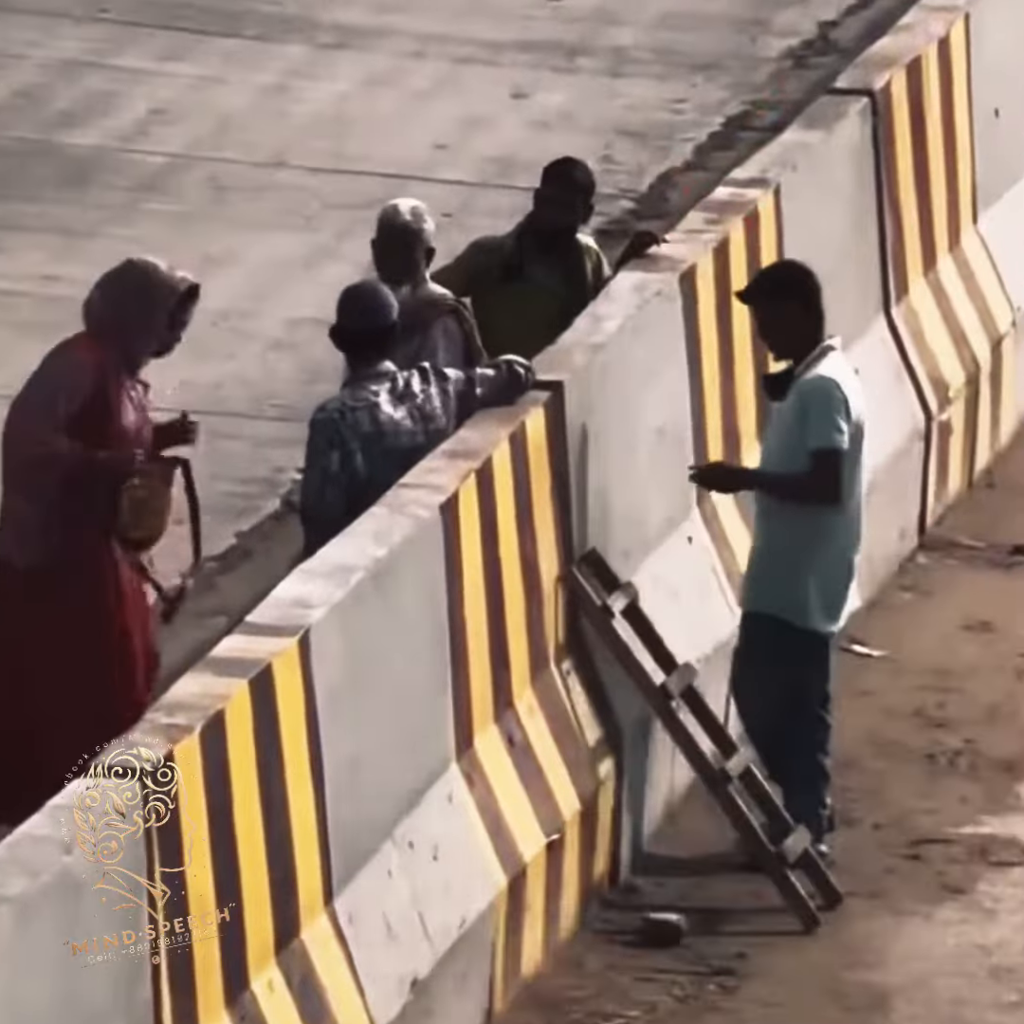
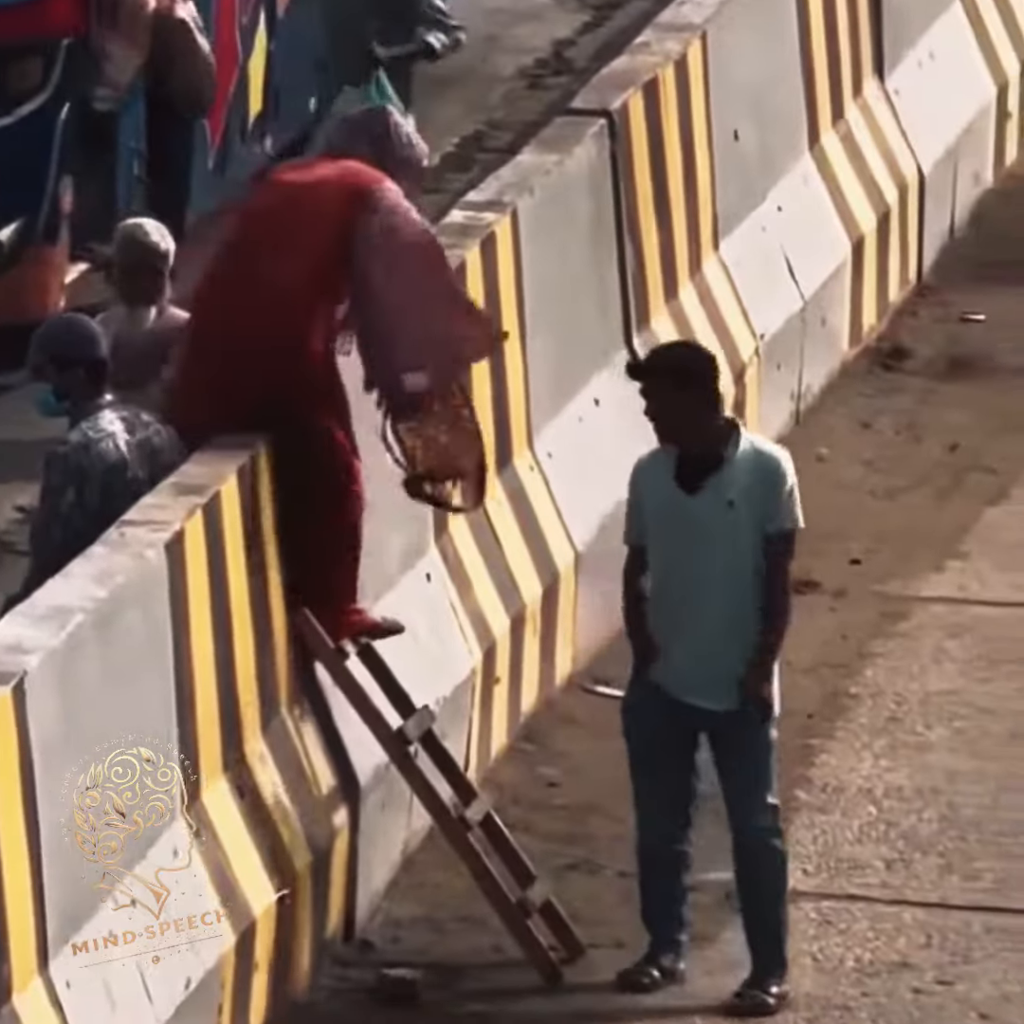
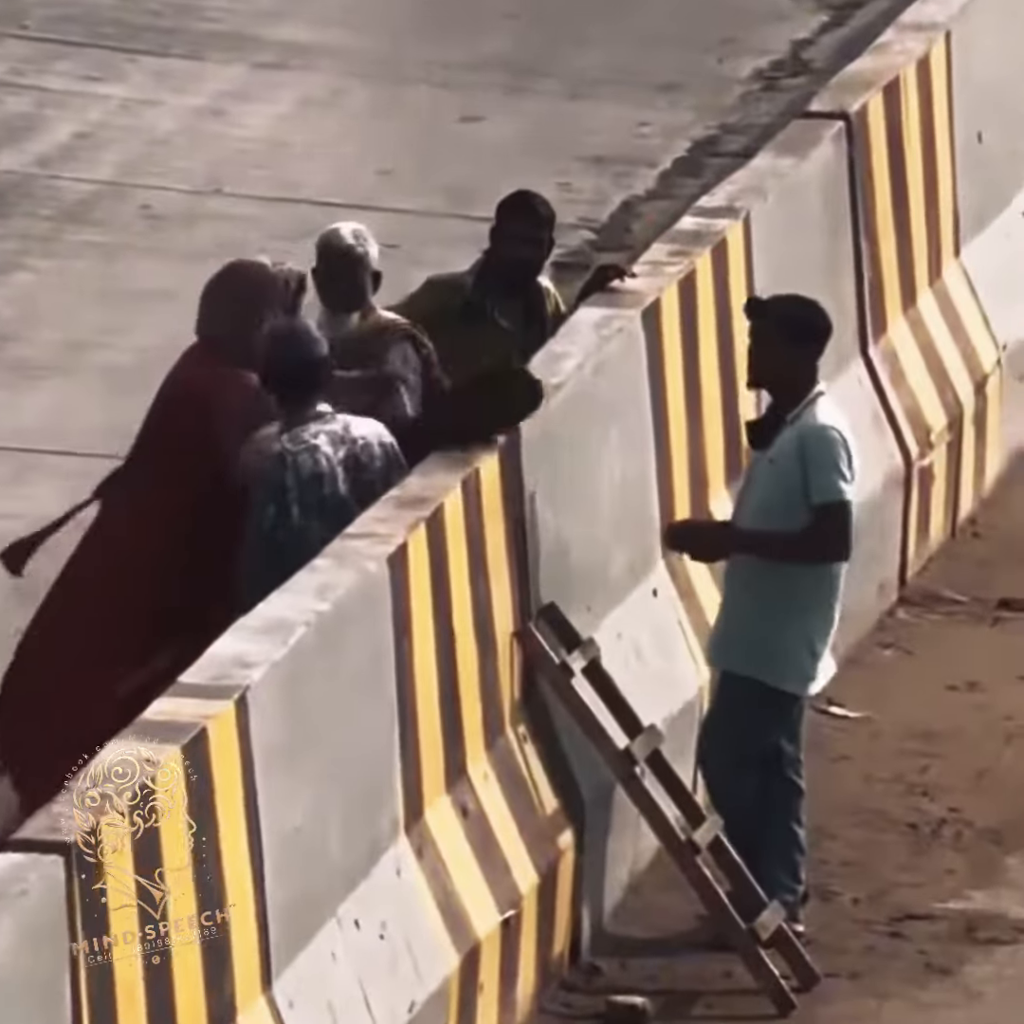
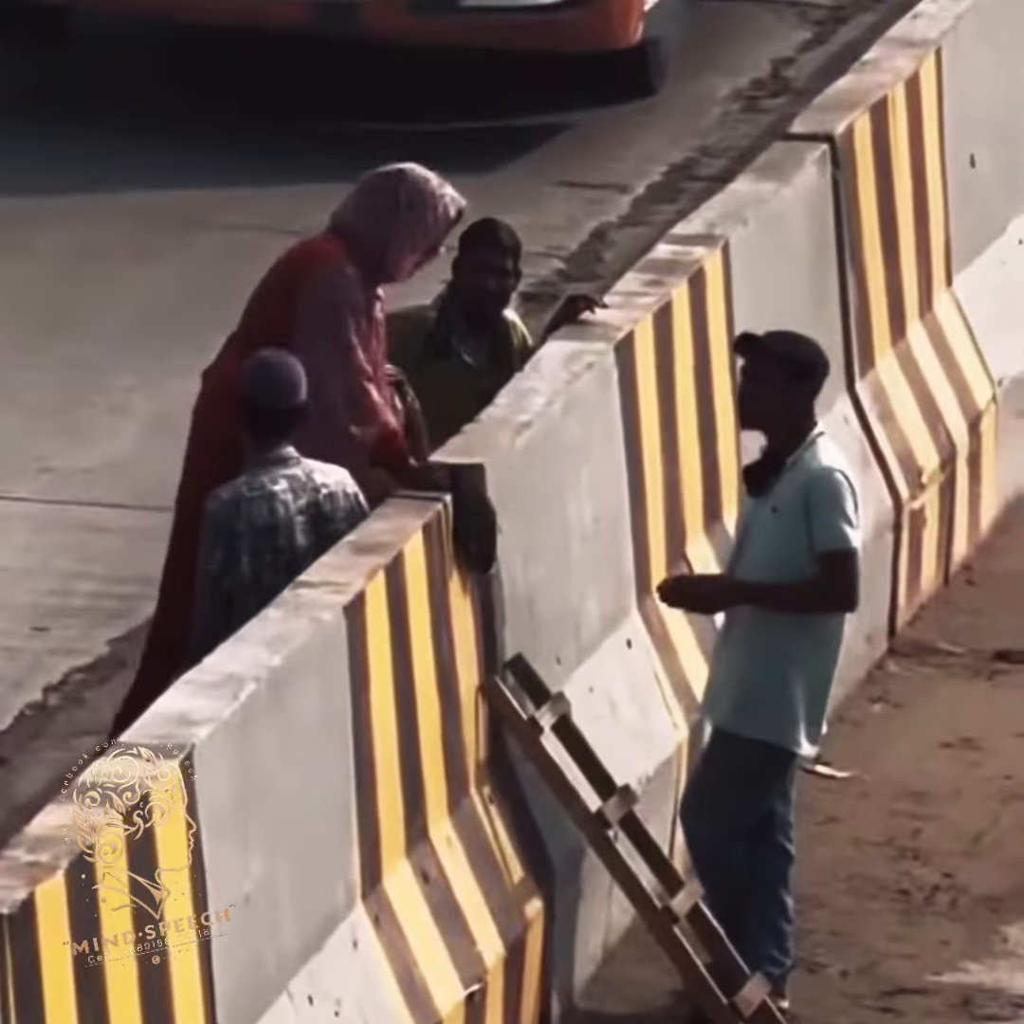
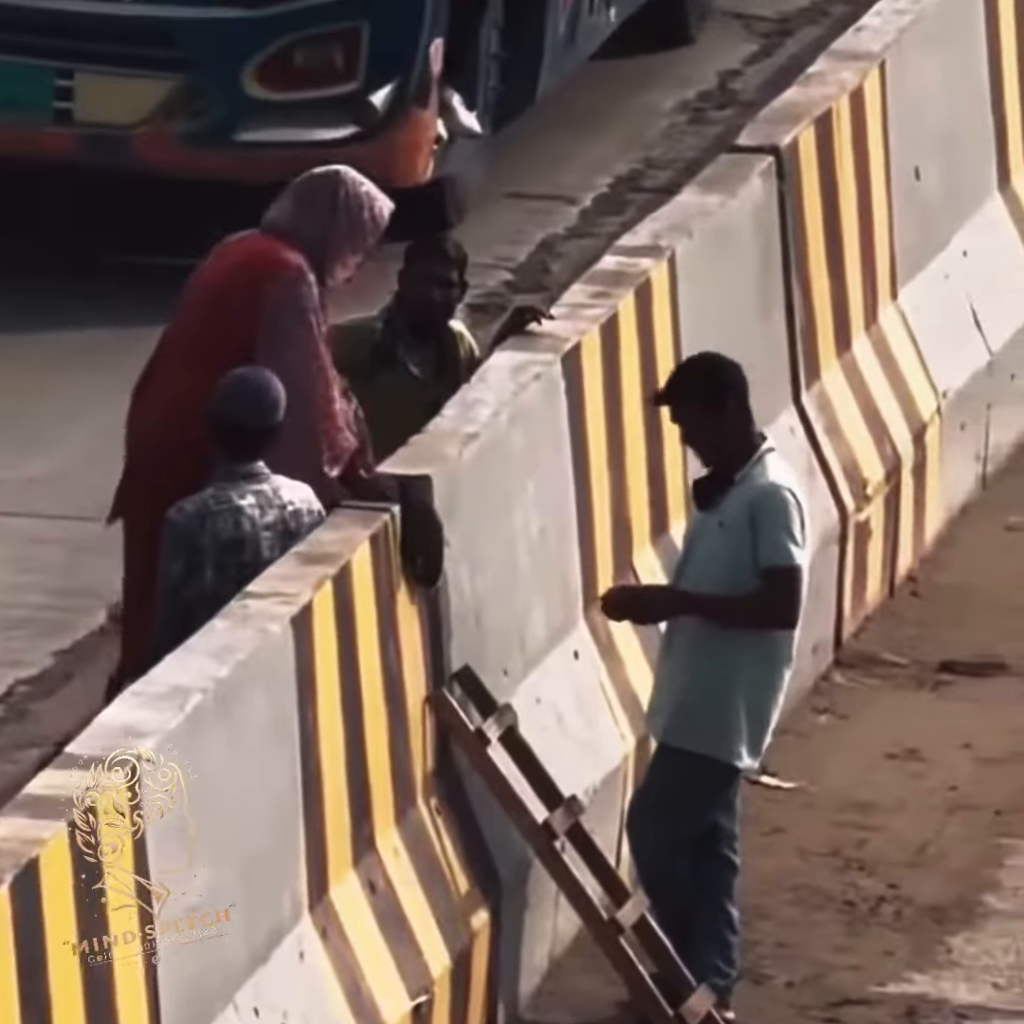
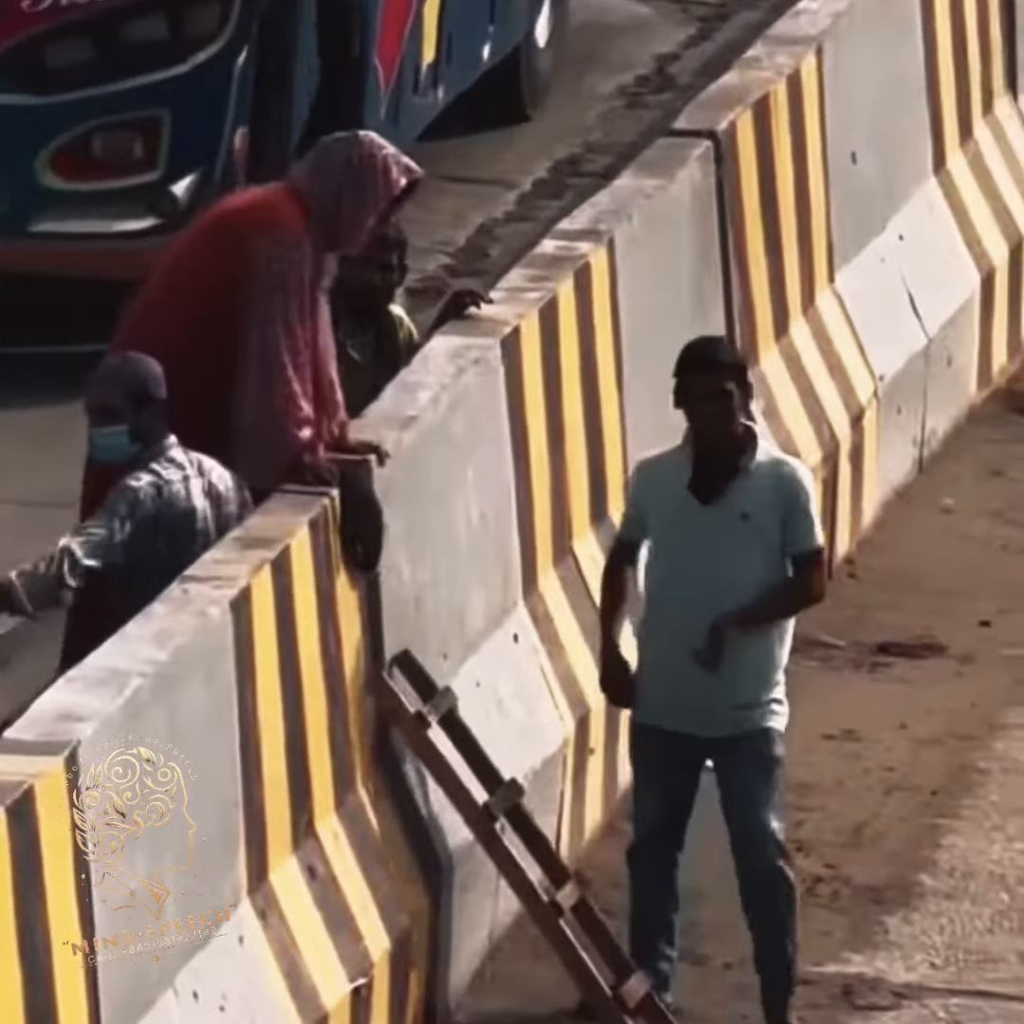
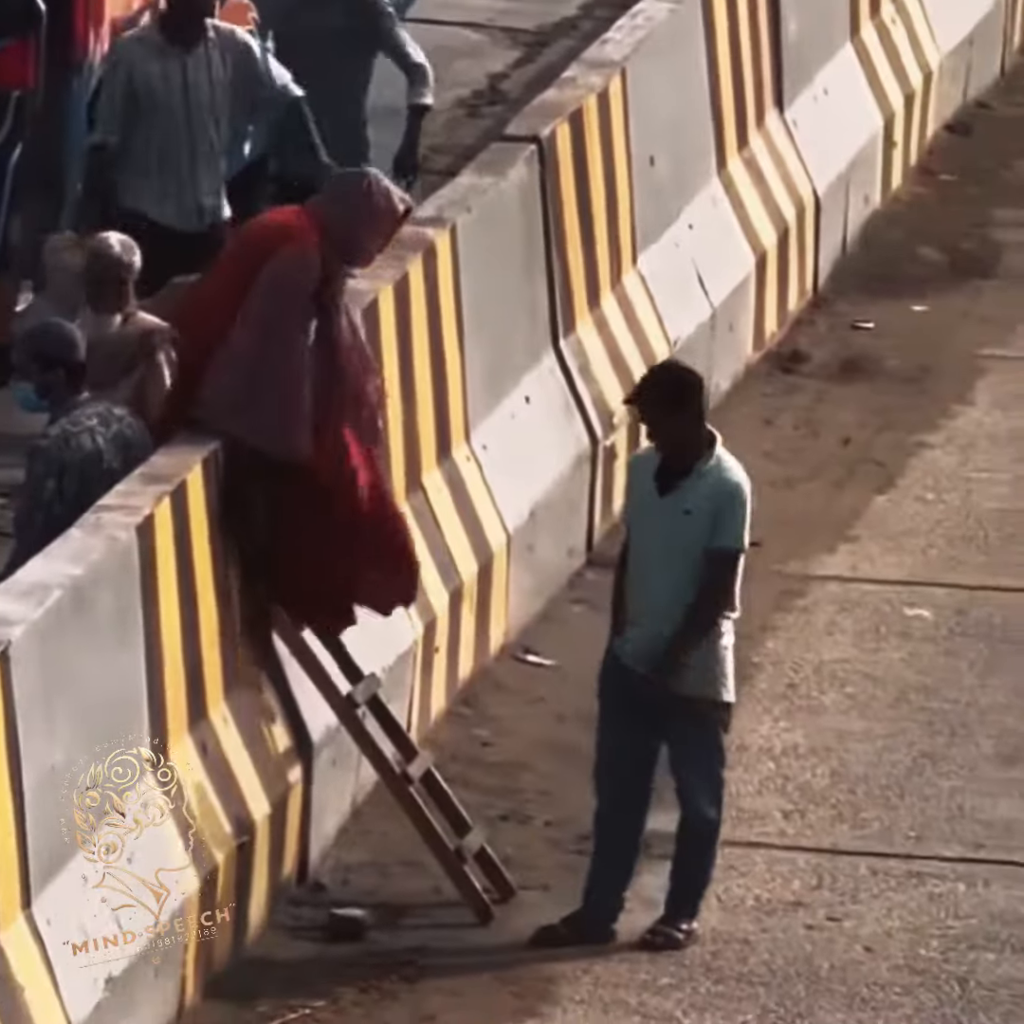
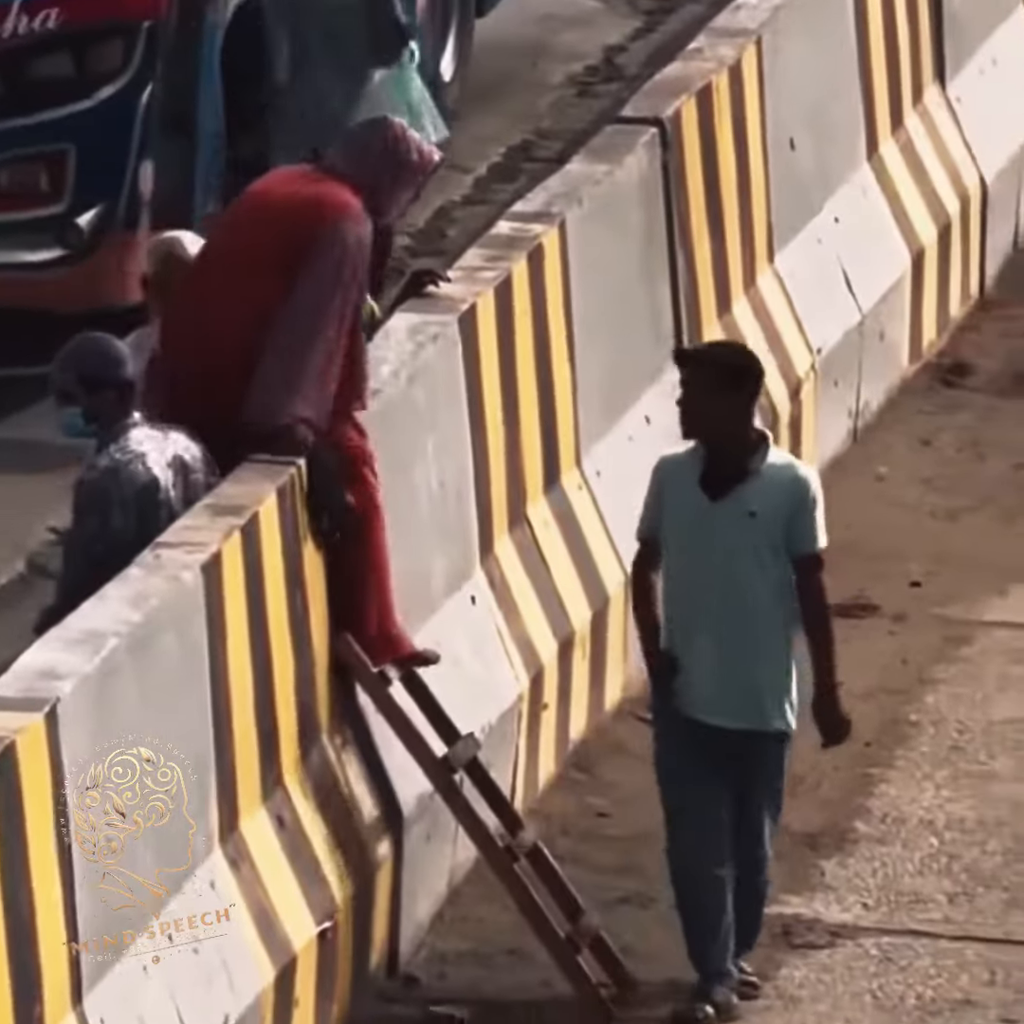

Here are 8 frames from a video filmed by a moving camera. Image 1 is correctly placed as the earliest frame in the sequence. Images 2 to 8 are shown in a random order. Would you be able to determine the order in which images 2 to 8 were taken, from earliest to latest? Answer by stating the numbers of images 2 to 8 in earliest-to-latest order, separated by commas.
3, 4, 5, 6, 8, 2, 7
